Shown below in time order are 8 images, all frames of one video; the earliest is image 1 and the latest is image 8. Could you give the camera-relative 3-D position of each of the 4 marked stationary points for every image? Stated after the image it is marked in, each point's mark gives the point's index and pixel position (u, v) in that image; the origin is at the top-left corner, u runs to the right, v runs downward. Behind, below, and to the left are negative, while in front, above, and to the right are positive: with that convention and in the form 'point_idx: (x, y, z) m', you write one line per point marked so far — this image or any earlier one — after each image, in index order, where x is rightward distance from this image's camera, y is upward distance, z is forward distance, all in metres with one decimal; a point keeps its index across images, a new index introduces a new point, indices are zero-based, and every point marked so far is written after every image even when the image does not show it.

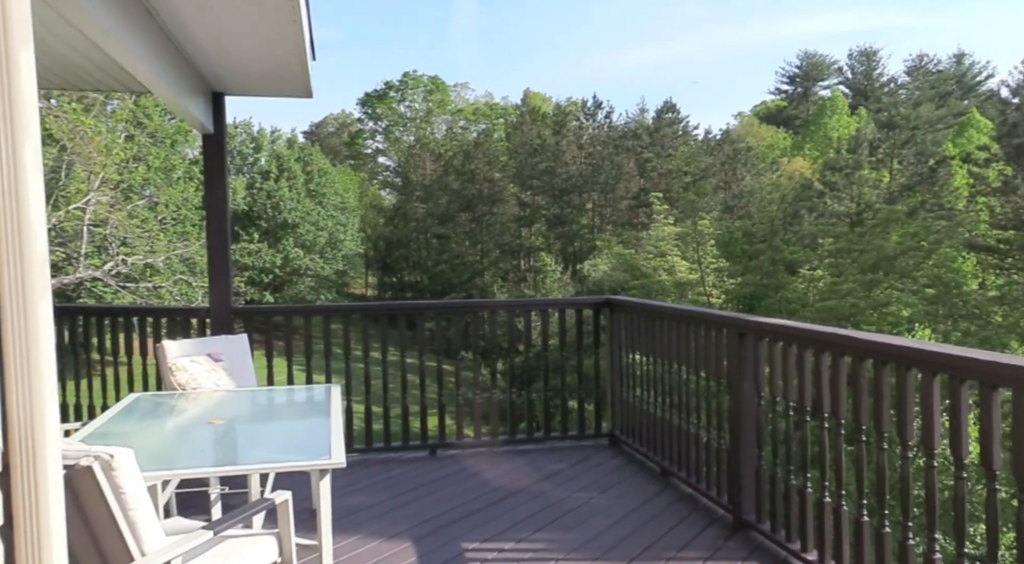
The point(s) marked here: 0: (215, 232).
0: (-1.5, +0.3, +4.1) m
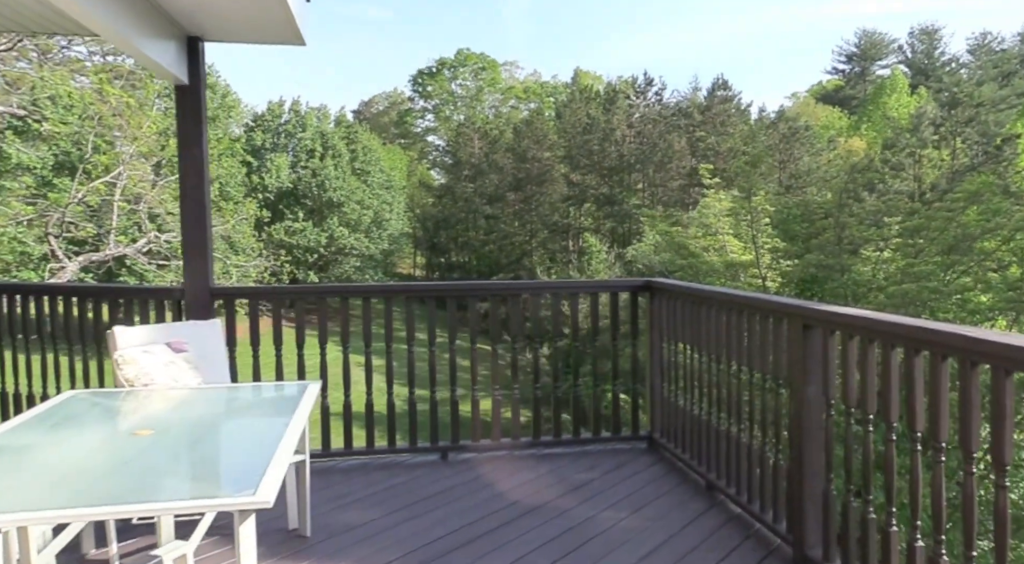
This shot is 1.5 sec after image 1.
0: (-1.5, +0.4, +3.6) m
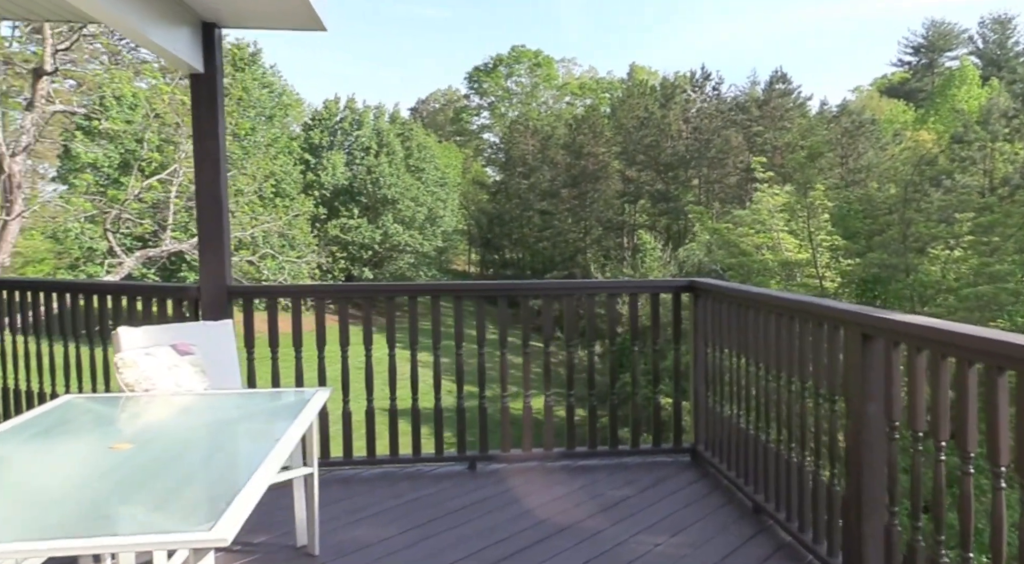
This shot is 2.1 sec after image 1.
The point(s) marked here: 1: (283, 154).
0: (-1.3, +0.4, +3.4) m
1: (-5.1, +2.9, +18.1) m
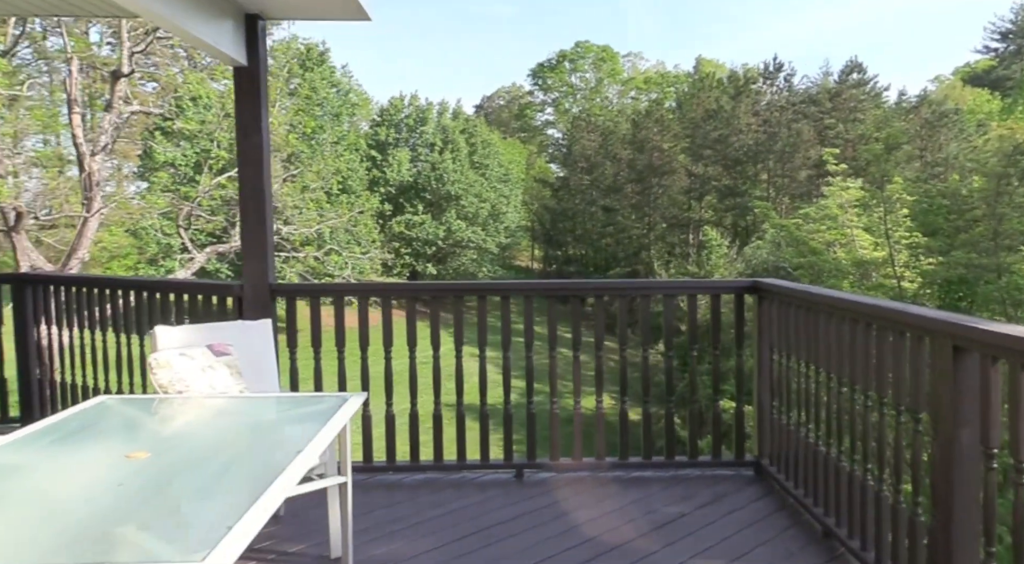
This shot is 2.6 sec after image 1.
0: (-1.1, +0.4, +3.4) m
1: (-3.7, +3.0, +18.2) m
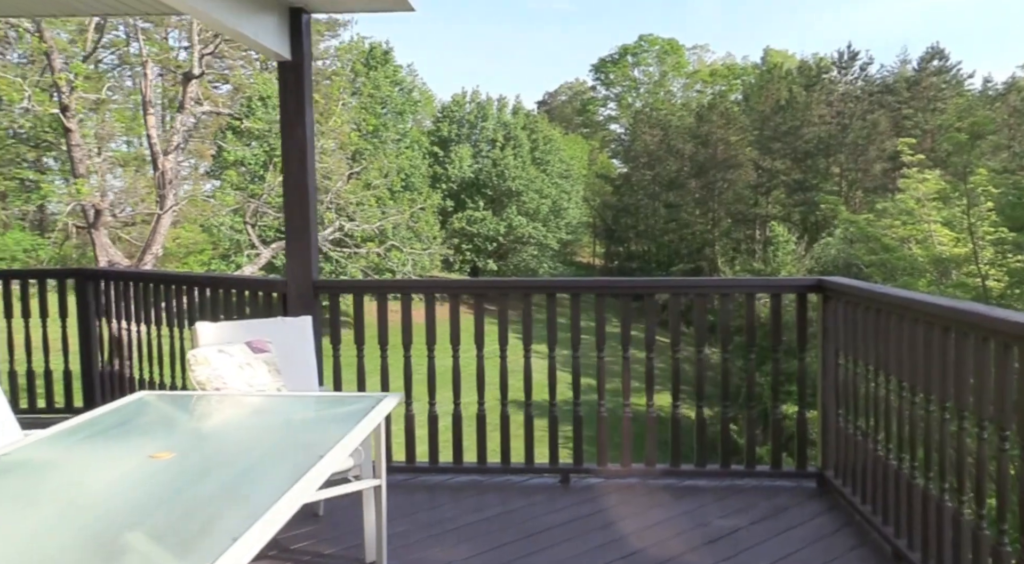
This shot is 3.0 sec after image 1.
0: (-0.9, +0.4, +3.3) m
1: (-2.4, +3.1, +18.3) m
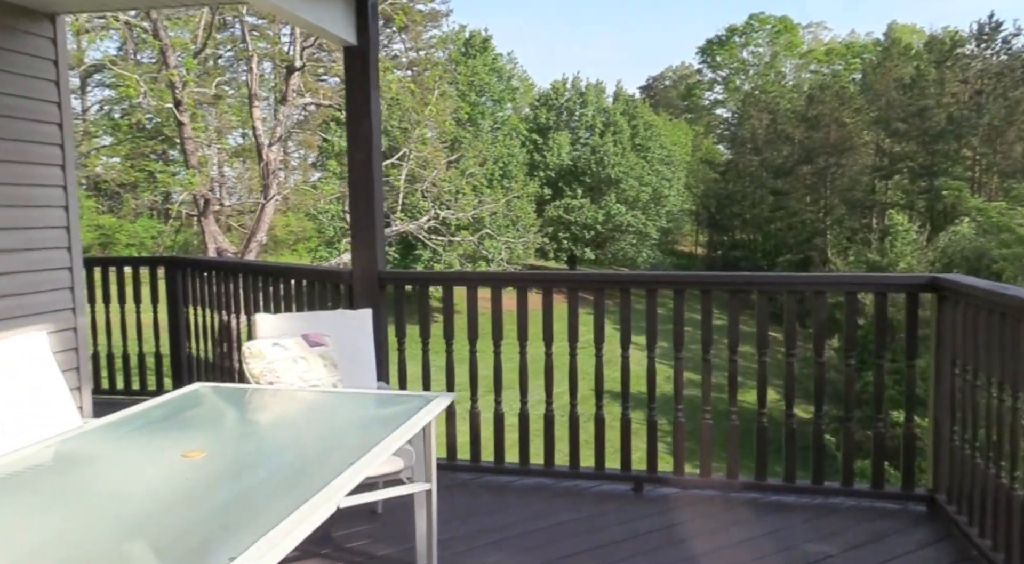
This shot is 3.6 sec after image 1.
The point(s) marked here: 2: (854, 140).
0: (-0.6, +0.4, +3.2) m
1: (-0.1, +3.4, +18.3) m
2: (+8.6, +3.6, +20.1) m
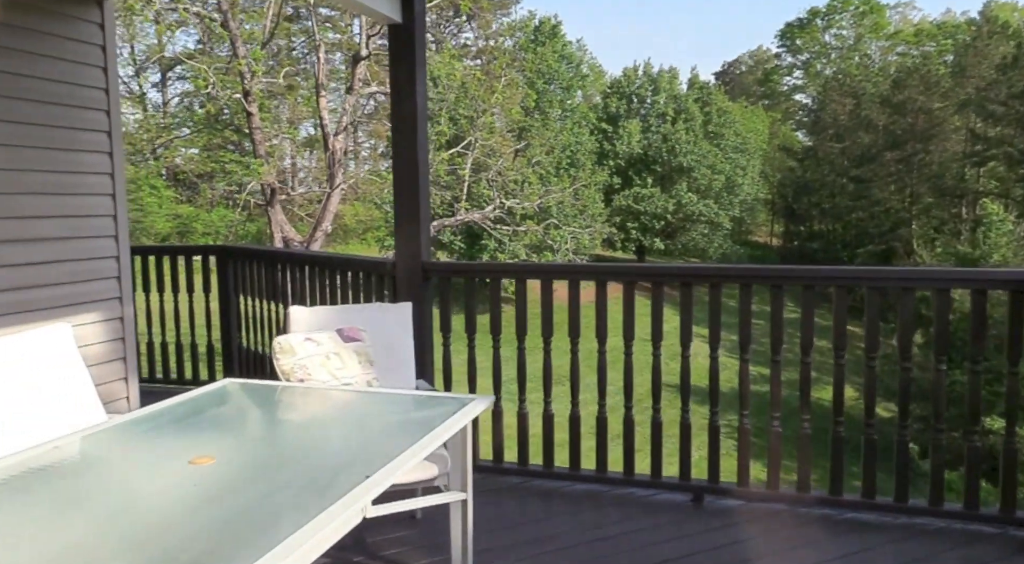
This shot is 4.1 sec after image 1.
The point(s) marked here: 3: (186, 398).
0: (-0.4, +0.5, +3.0) m
1: (+1.4, +3.6, +17.9) m
2: (+10.2, +3.7, +19.0) m
3: (-0.9, -0.3, +2.3) m
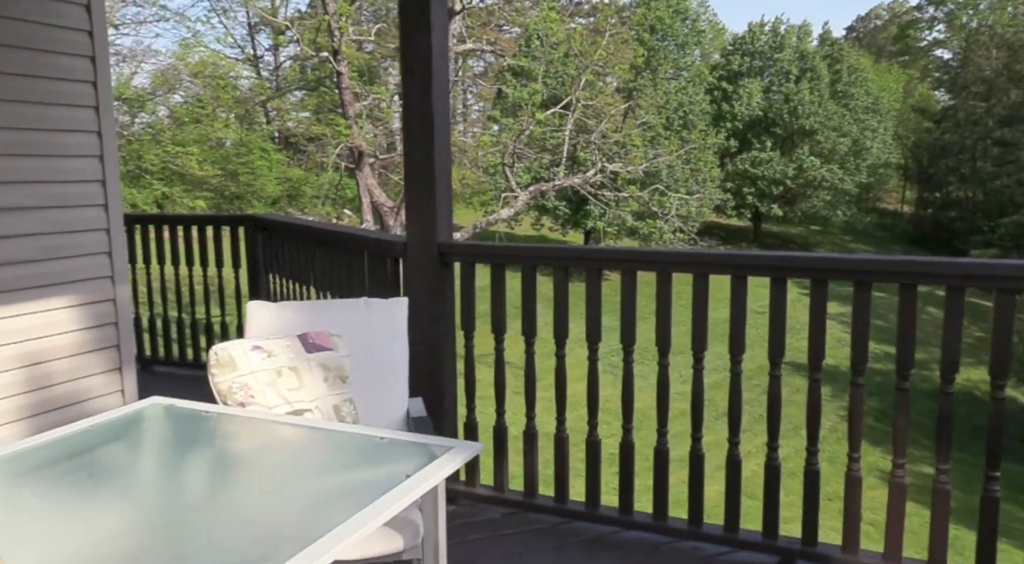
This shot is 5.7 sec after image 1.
0: (-0.3, +0.5, +2.4) m
1: (+3.7, +4.2, +16.7) m
2: (+12.6, +4.2, +16.5) m
3: (-0.9, -0.3, +1.8) m
